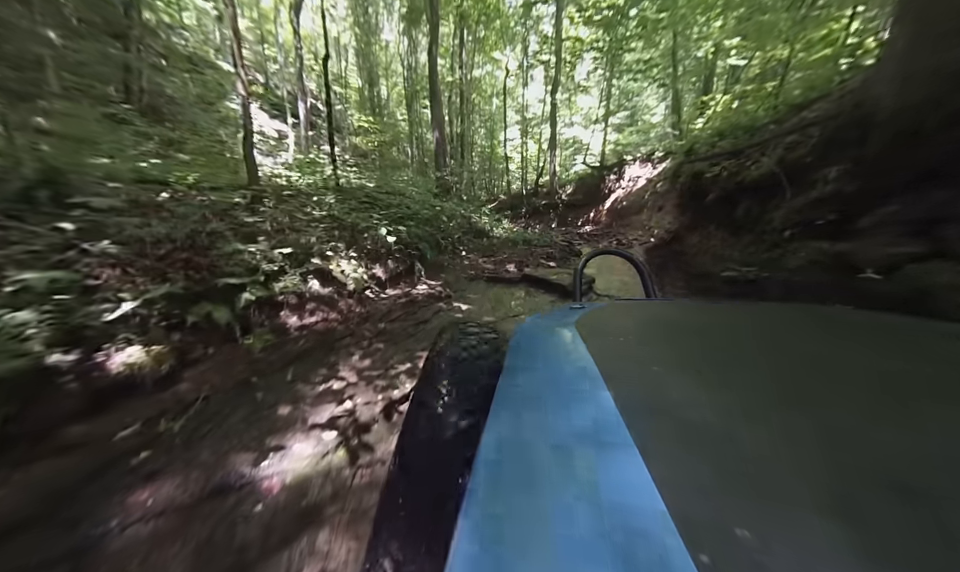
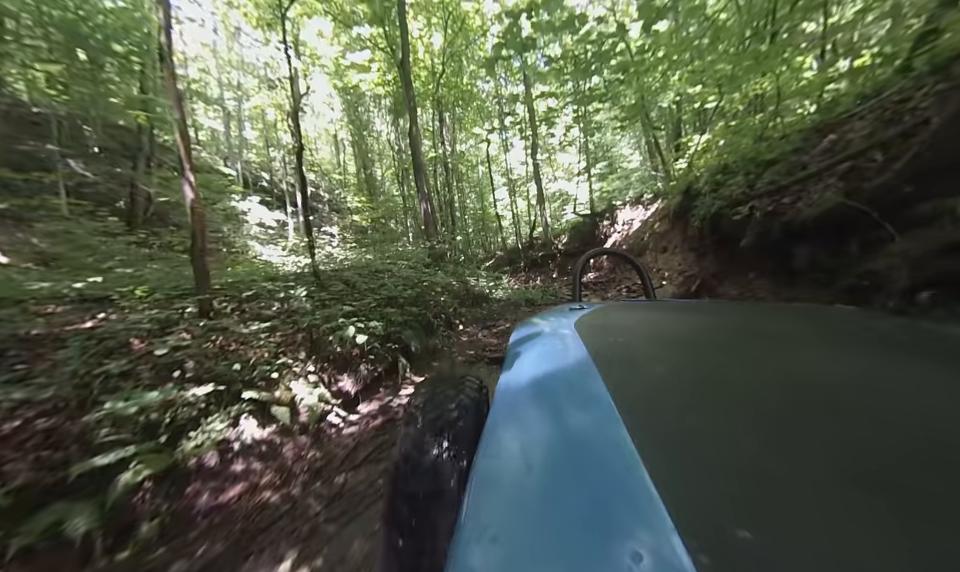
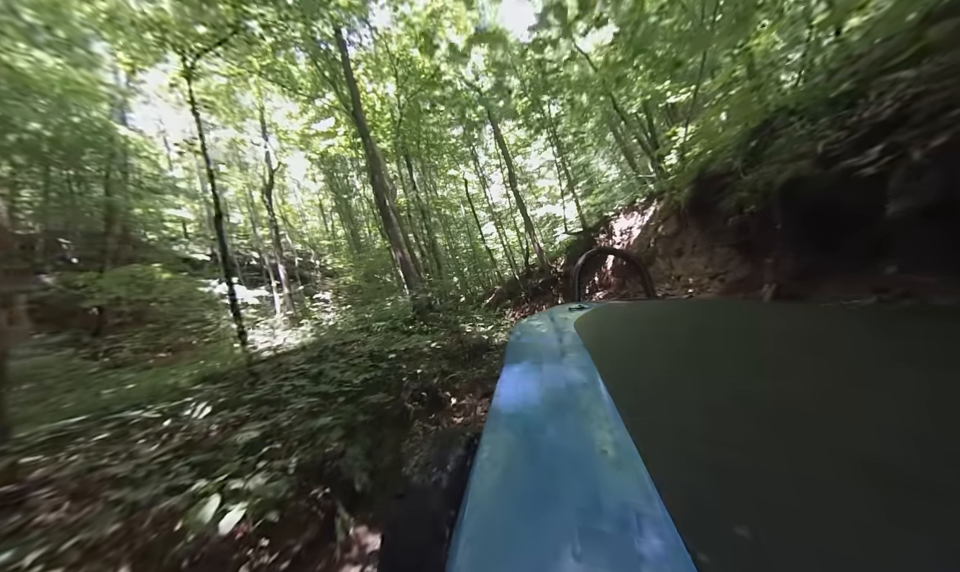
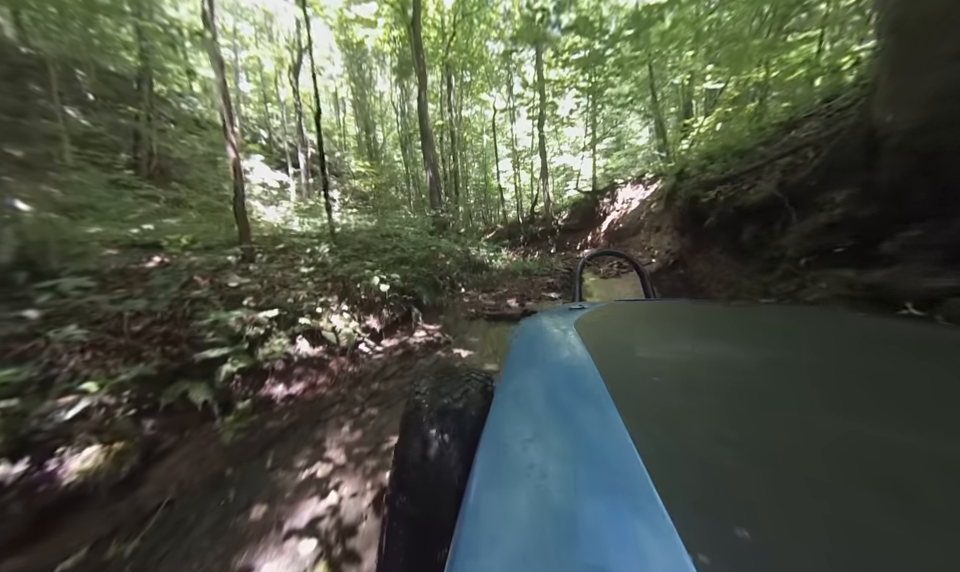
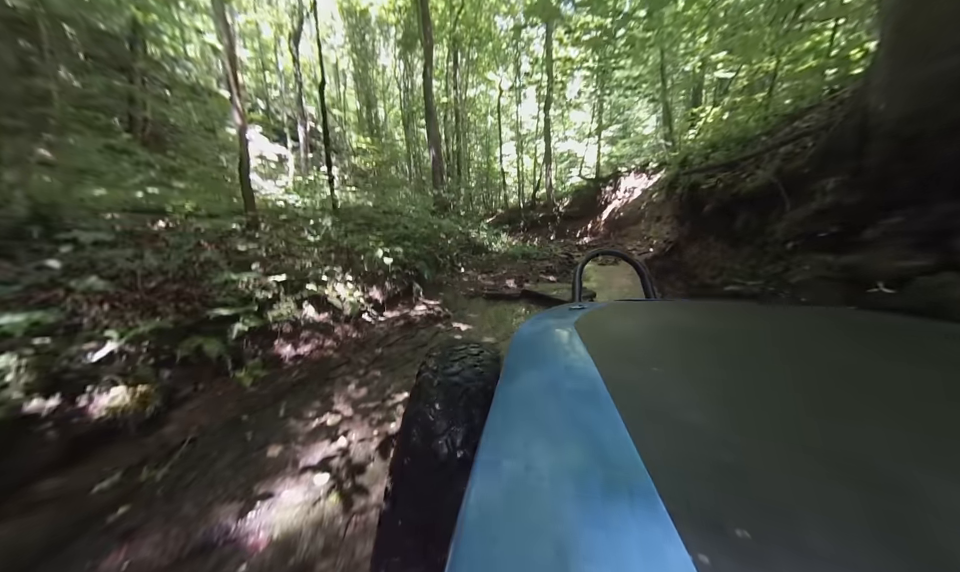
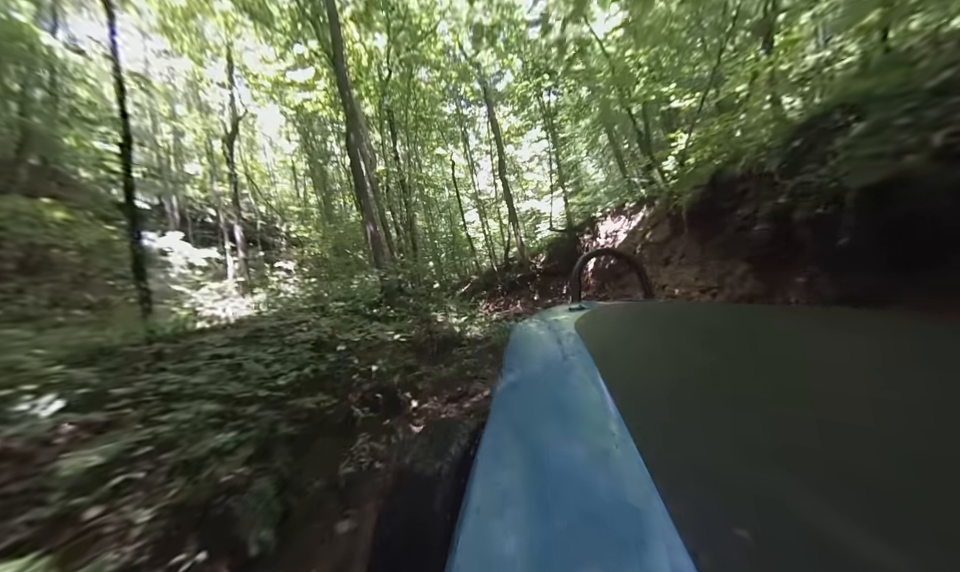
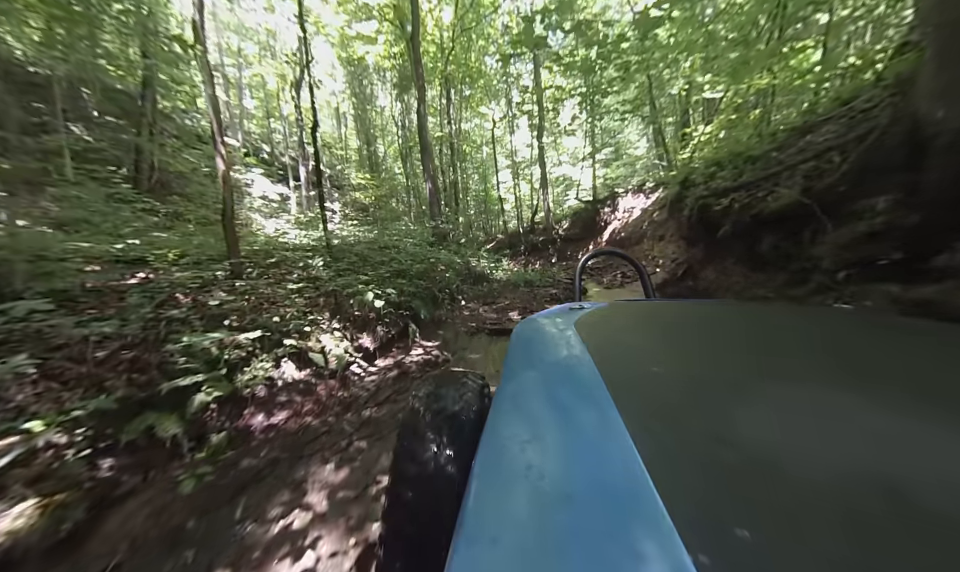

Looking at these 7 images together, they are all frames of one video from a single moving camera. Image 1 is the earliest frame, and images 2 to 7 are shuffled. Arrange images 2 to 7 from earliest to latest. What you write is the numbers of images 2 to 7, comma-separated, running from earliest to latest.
5, 4, 7, 2, 3, 6
